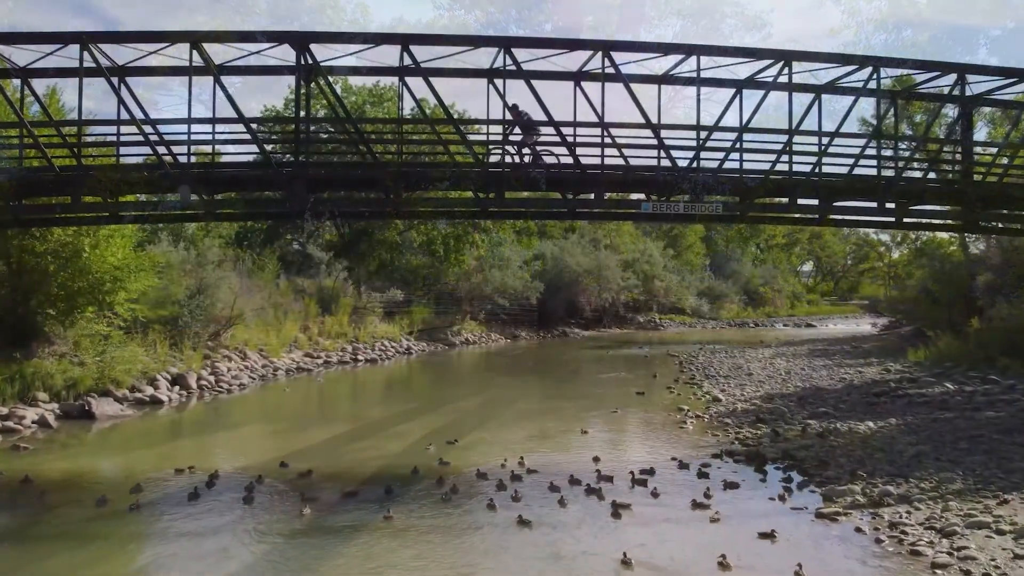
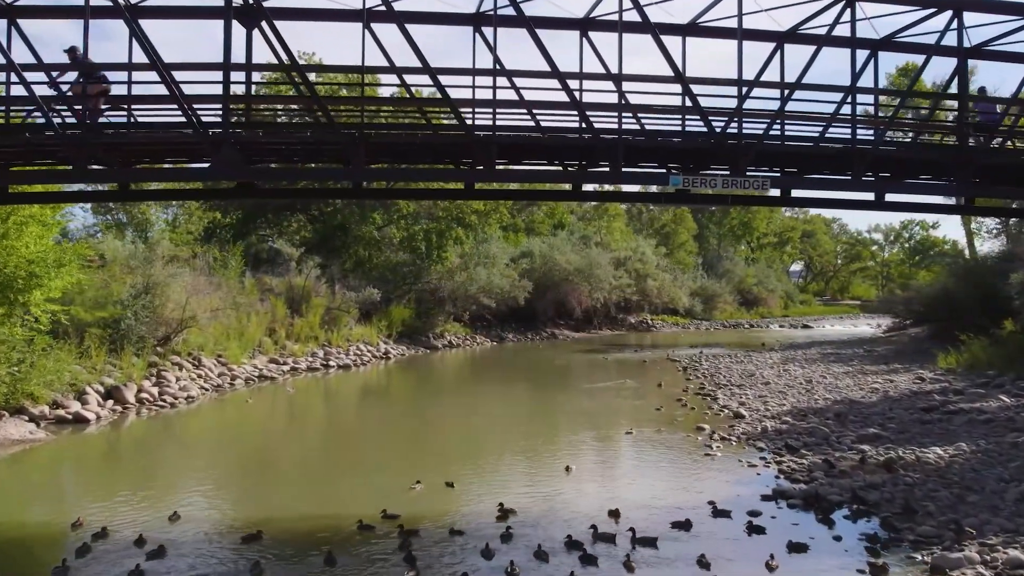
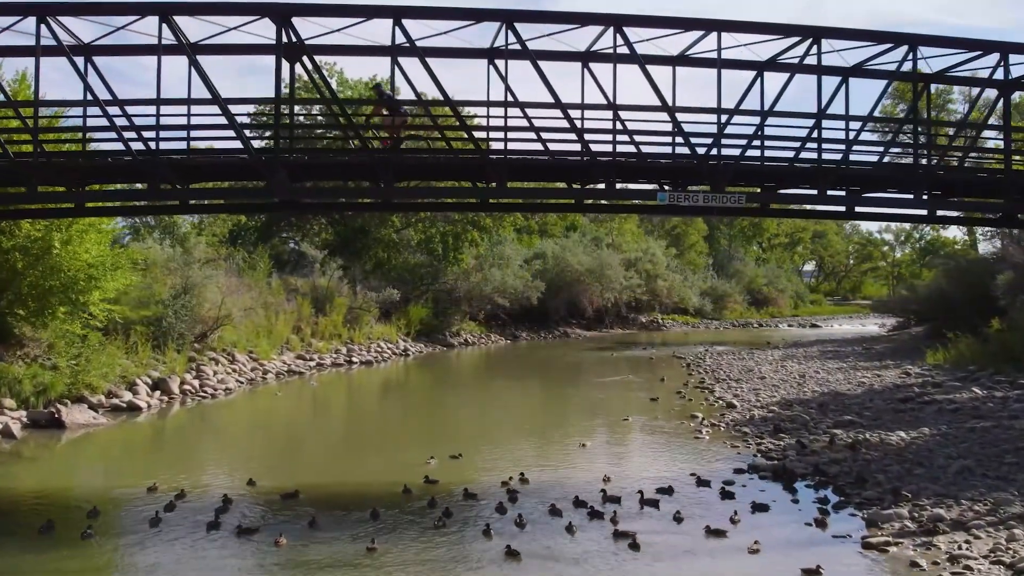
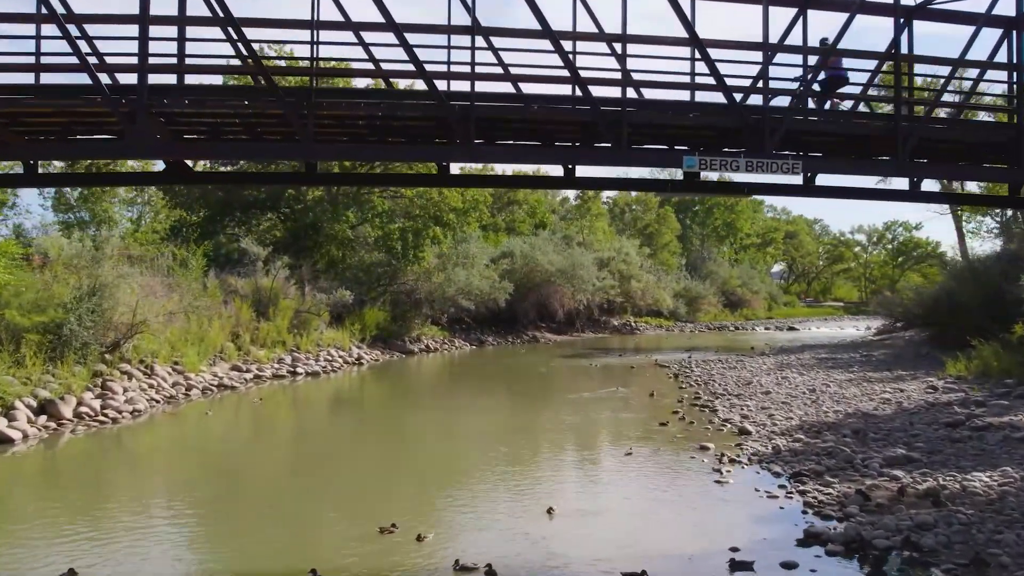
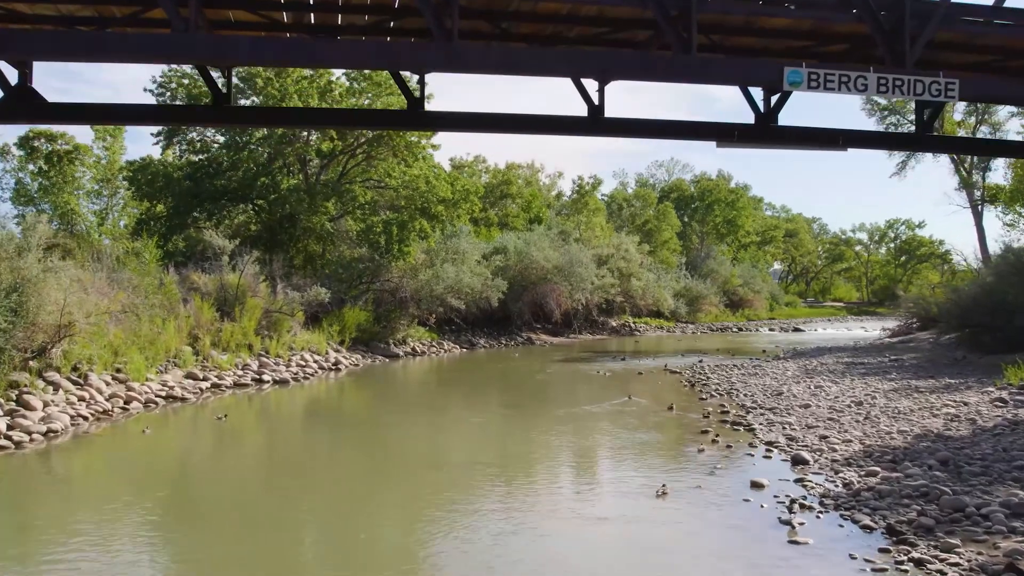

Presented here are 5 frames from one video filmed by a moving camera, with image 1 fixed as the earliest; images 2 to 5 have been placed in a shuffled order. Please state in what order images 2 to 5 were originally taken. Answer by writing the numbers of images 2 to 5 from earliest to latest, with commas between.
3, 2, 4, 5
